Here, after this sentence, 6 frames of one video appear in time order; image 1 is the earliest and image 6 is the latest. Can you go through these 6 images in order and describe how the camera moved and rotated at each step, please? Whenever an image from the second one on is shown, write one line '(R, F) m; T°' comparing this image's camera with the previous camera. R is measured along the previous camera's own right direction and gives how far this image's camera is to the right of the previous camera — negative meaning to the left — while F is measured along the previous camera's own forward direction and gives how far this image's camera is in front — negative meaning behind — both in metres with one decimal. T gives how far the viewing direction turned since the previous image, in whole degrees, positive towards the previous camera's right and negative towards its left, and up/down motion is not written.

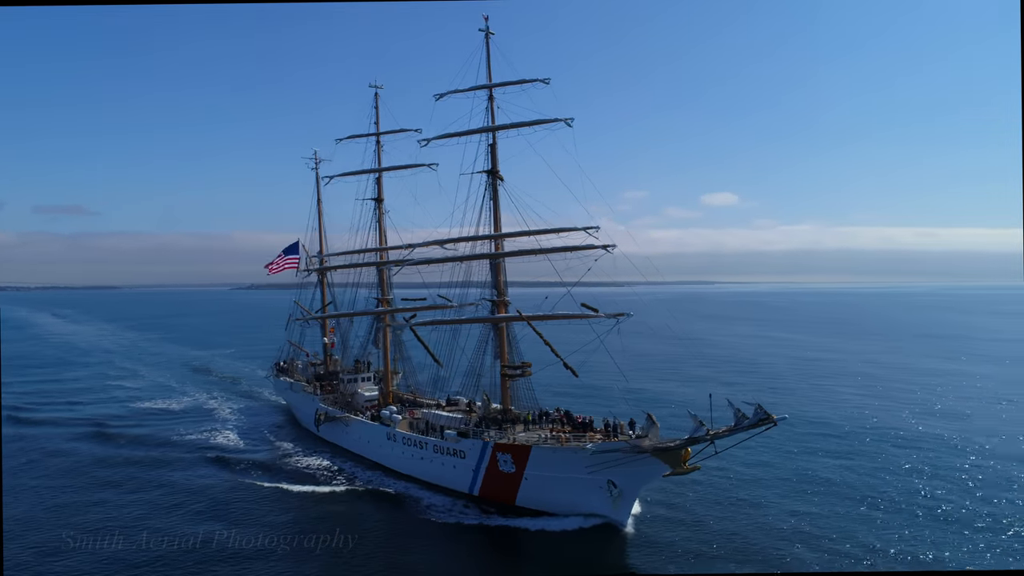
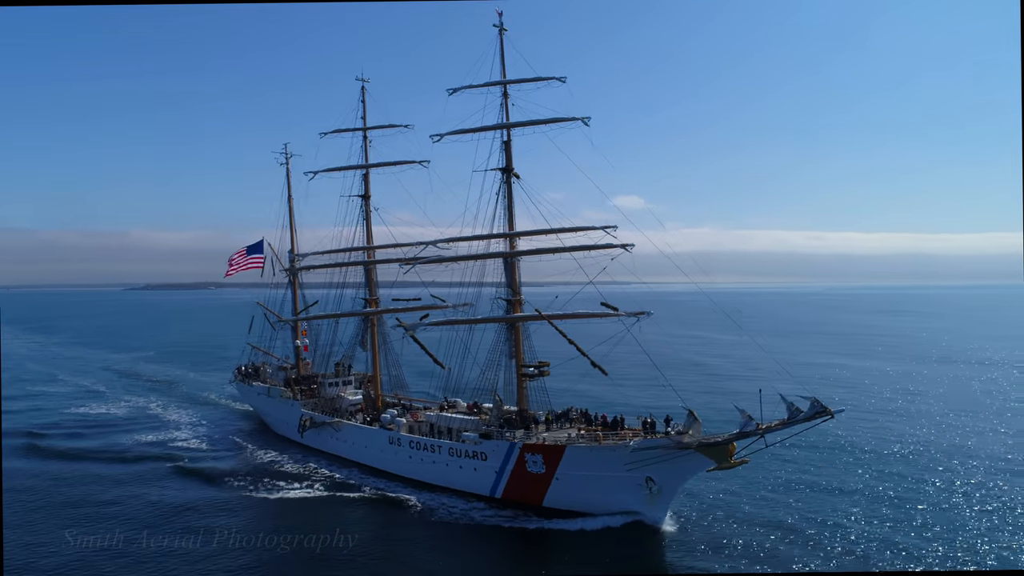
(-4.1, +0.5) m; +7°
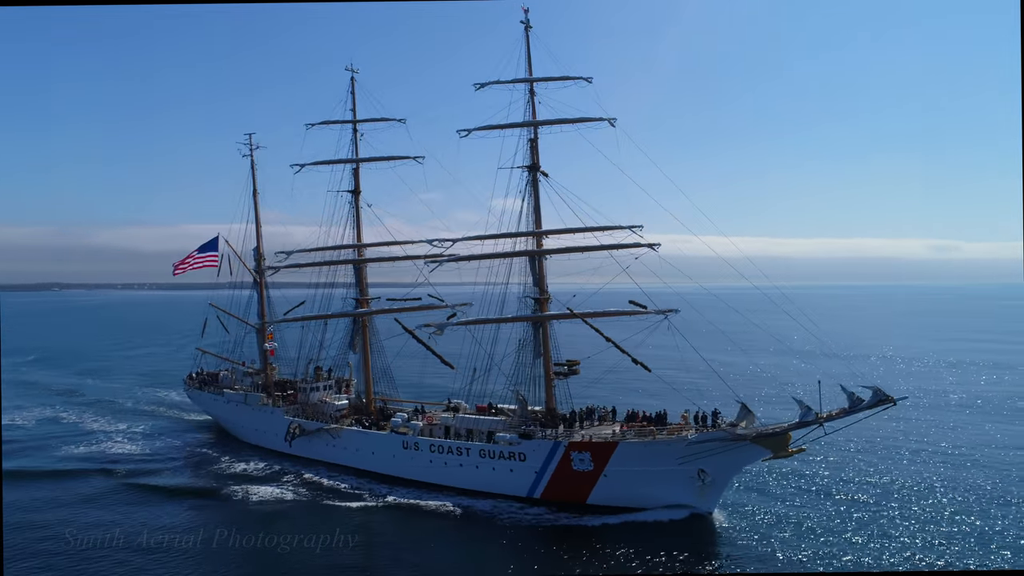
(-5.9, +0.7) m; +10°
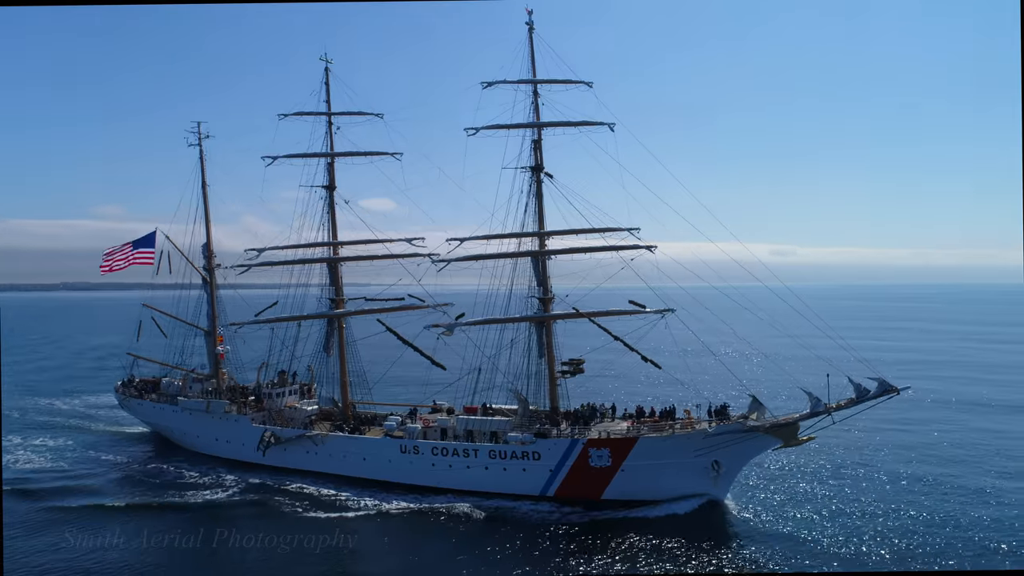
(-5.2, +0.5) m; +10°
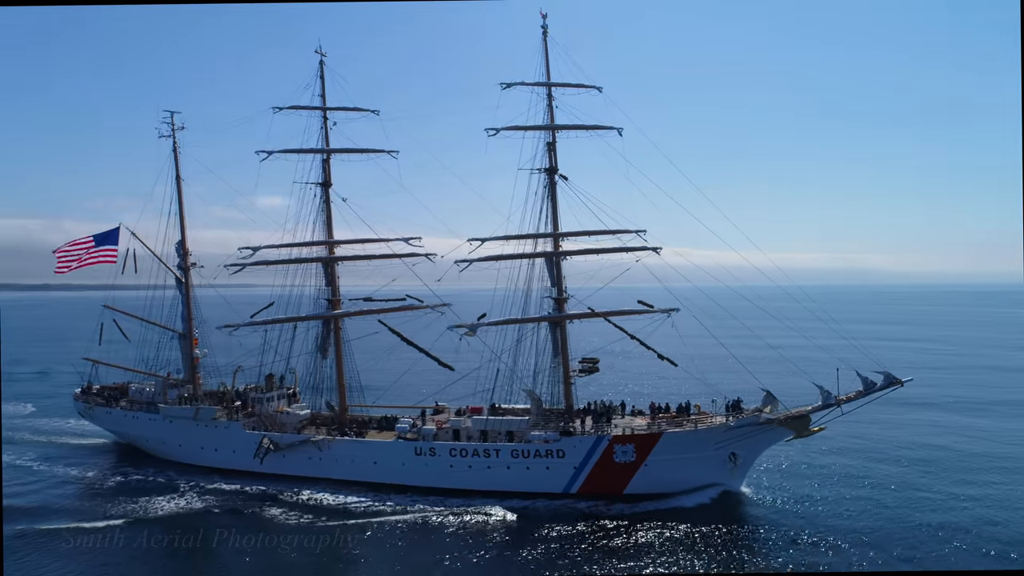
(-4.4, +0.1) m; +8°
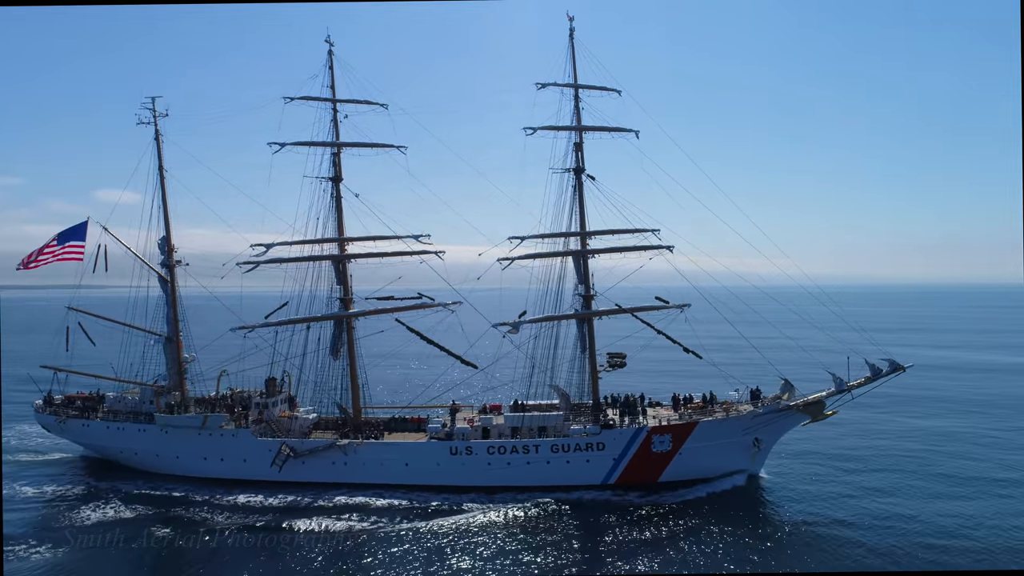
(-6.1, +0.2) m; +10°
